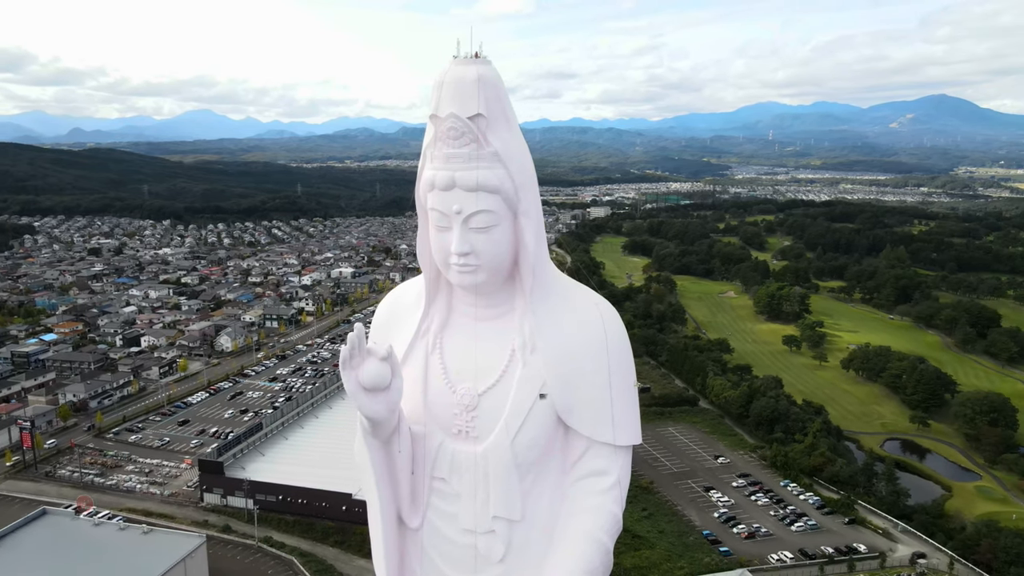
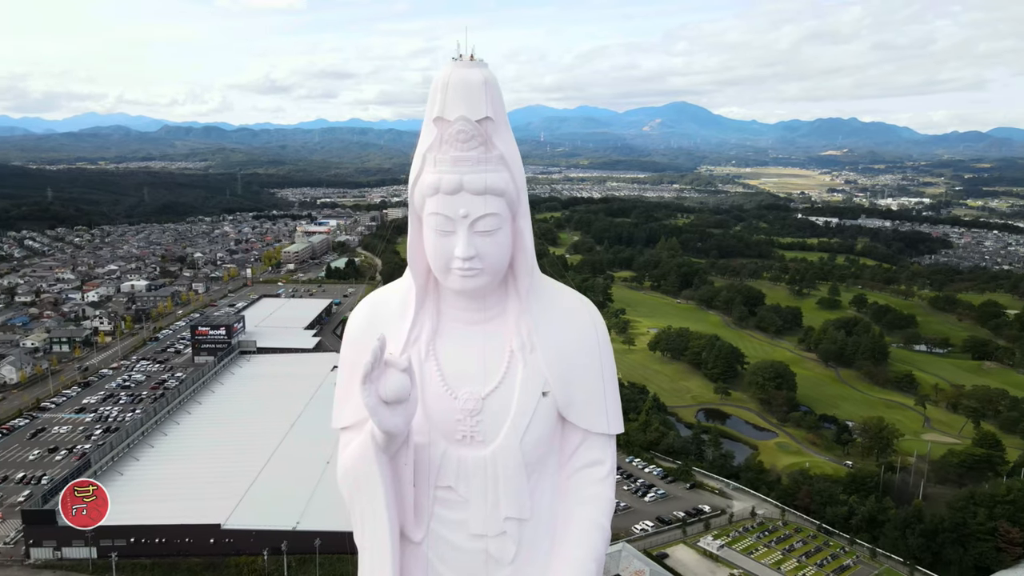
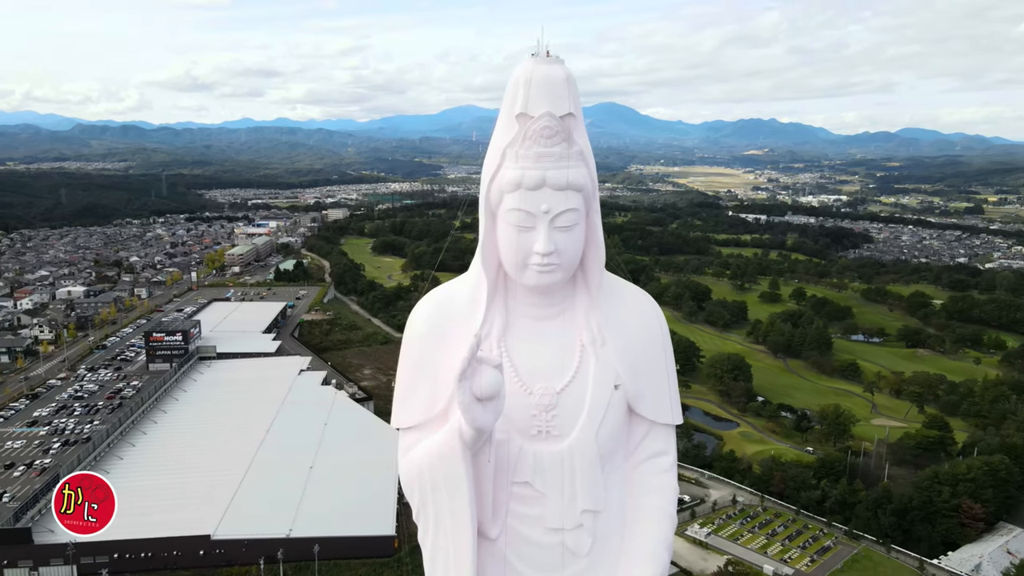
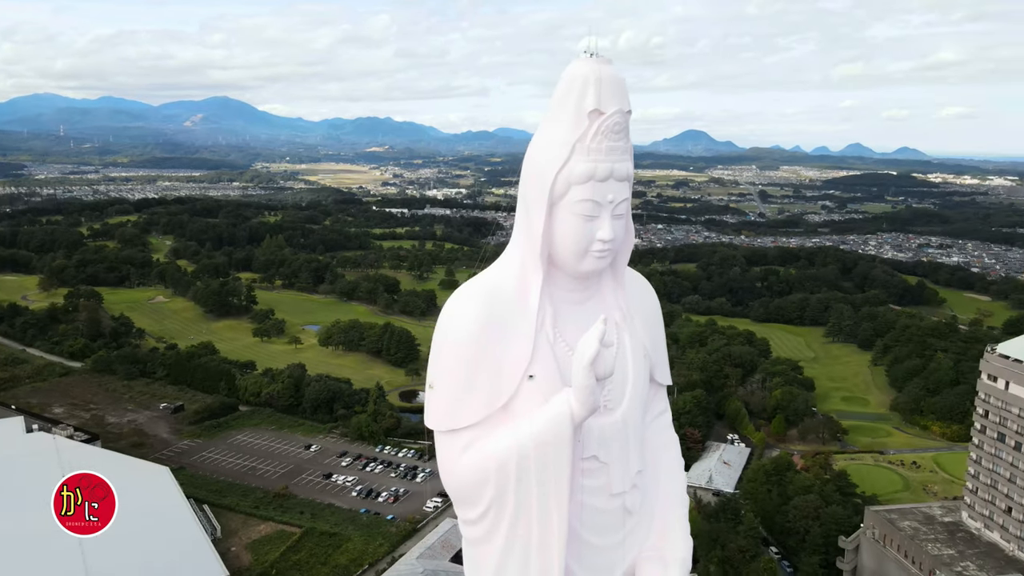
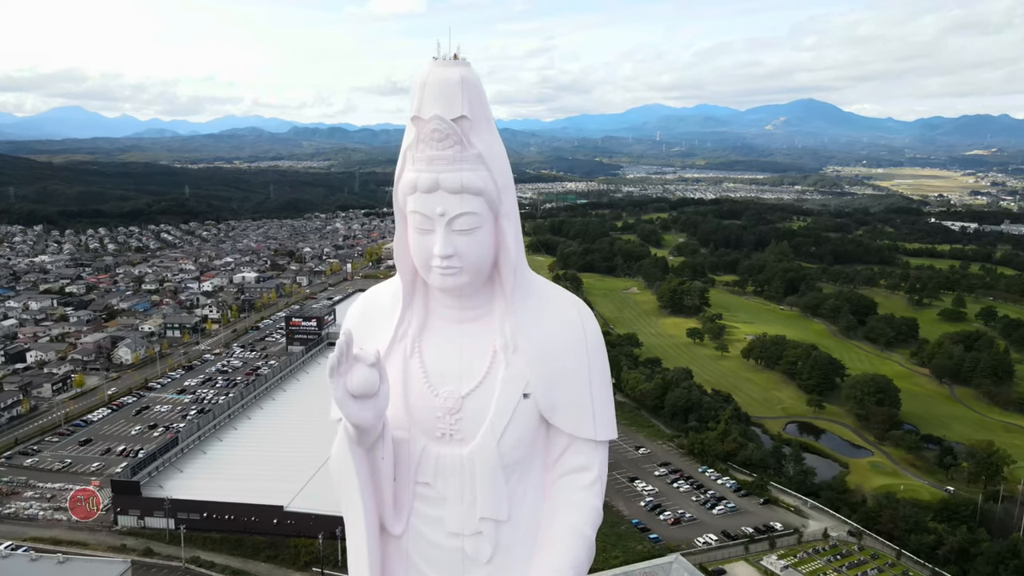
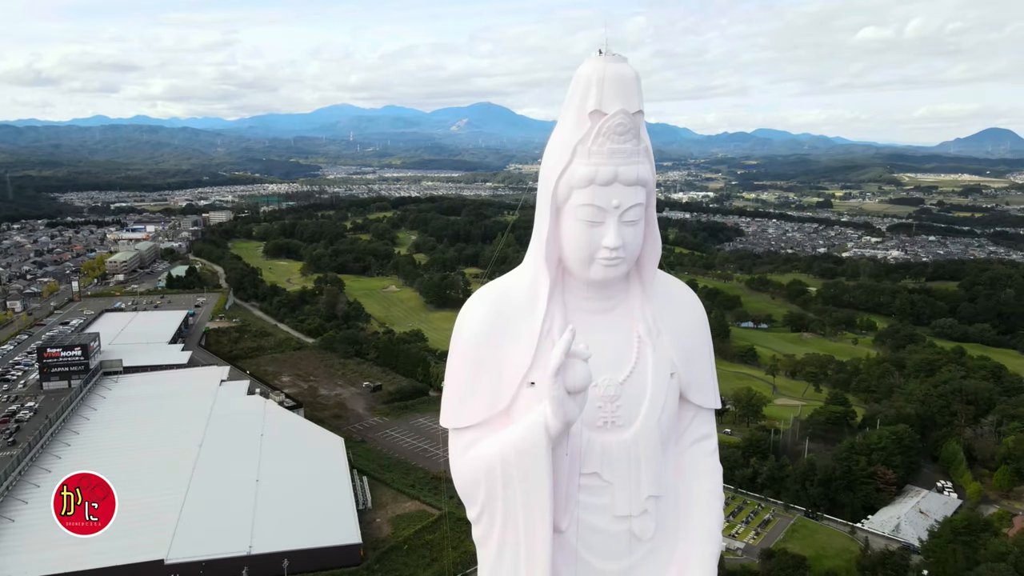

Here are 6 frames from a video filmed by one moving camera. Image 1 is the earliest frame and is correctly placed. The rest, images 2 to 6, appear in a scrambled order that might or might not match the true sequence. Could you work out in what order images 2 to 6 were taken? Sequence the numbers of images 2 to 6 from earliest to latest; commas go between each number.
5, 2, 3, 6, 4
